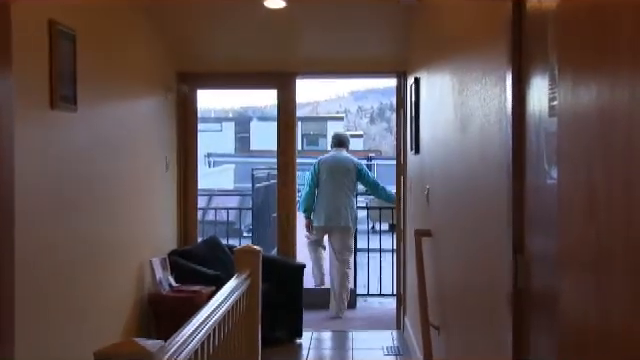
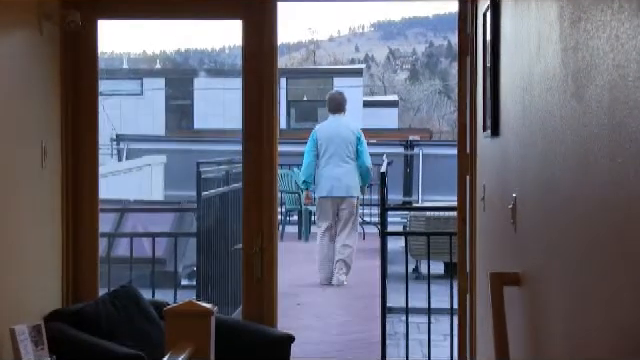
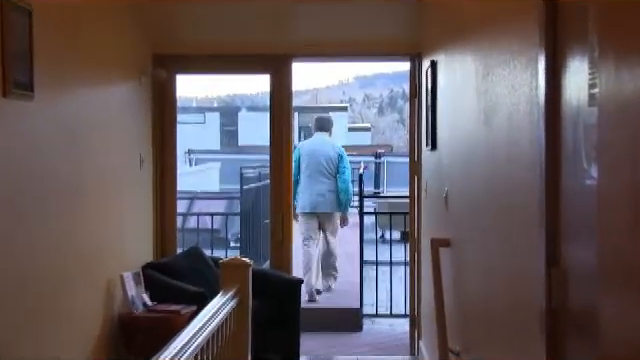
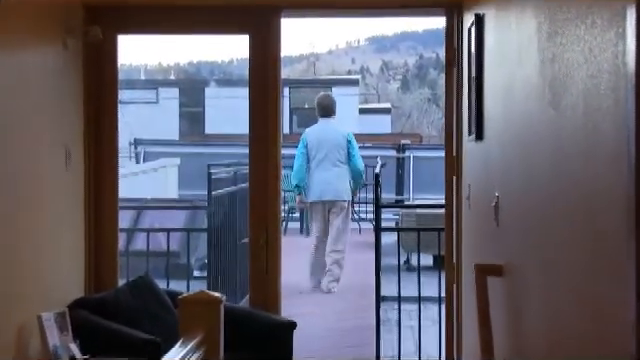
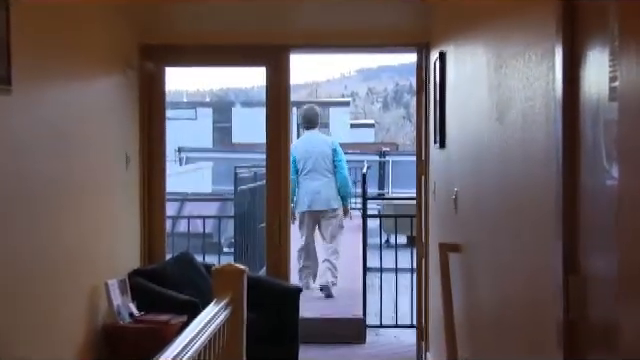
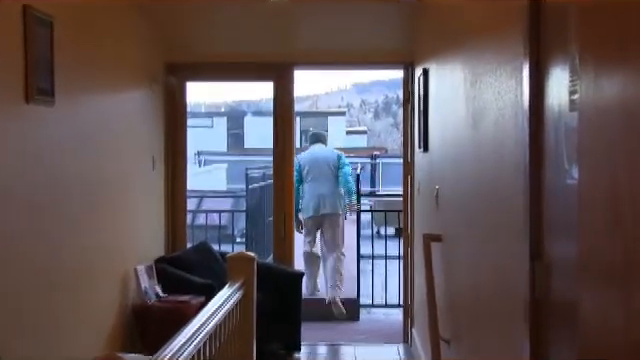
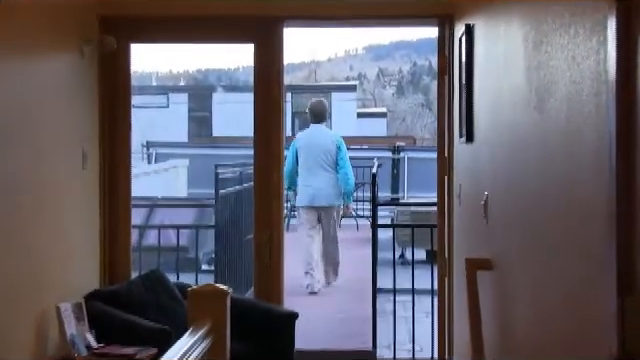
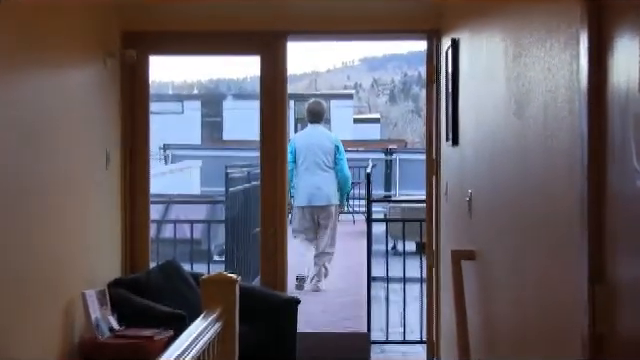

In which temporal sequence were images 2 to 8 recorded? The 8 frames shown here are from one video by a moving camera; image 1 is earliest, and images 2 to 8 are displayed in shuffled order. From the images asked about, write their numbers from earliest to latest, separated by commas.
6, 3, 5, 8, 7, 4, 2
